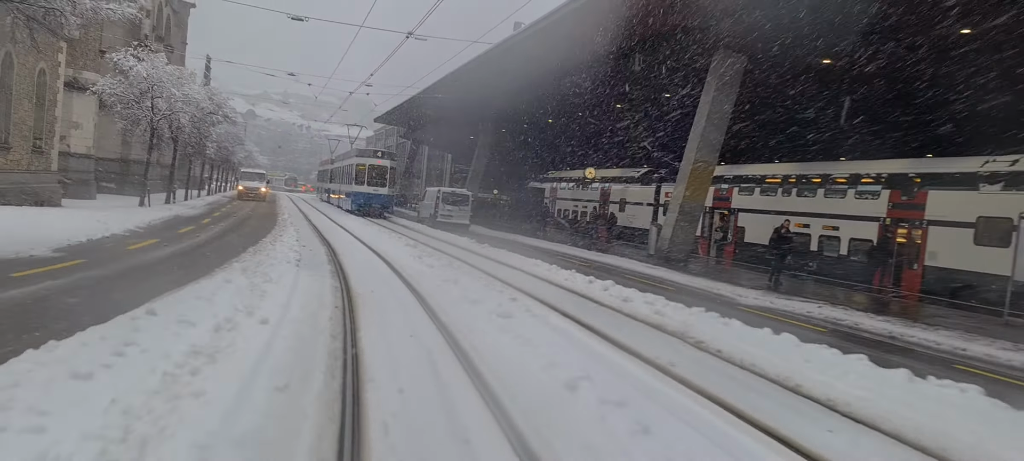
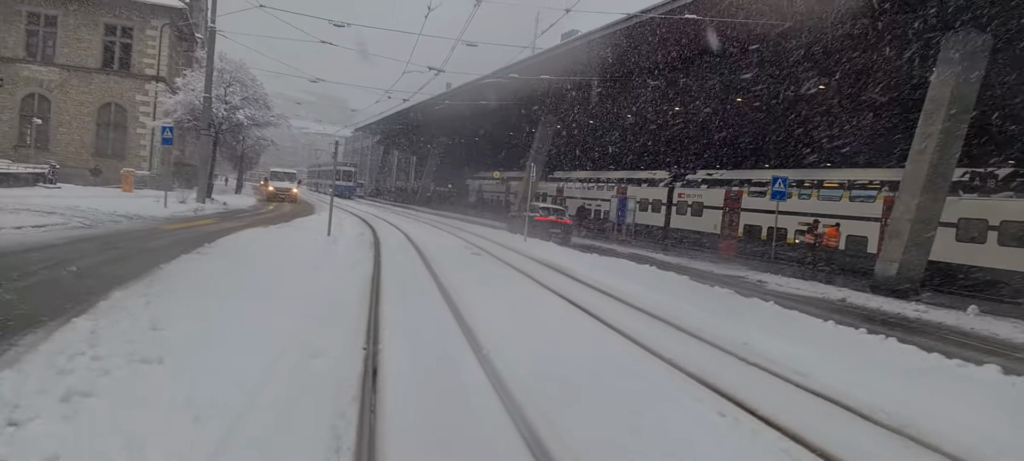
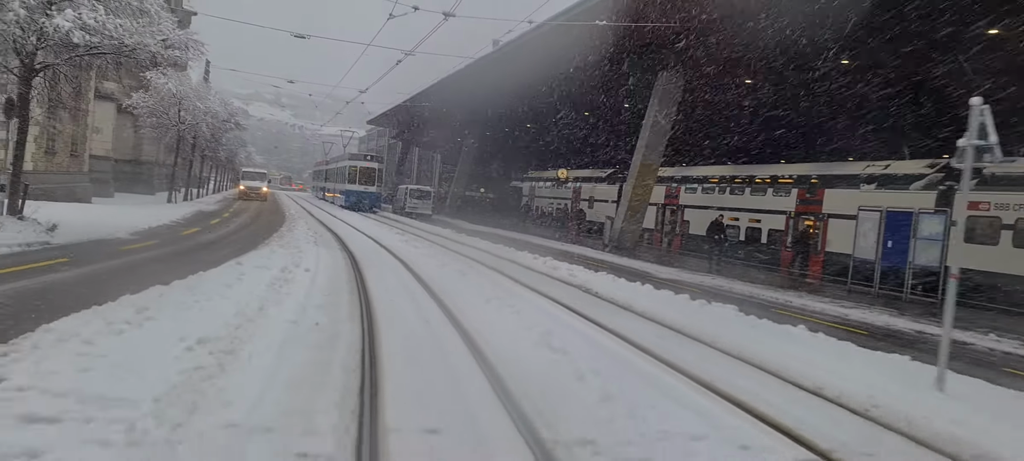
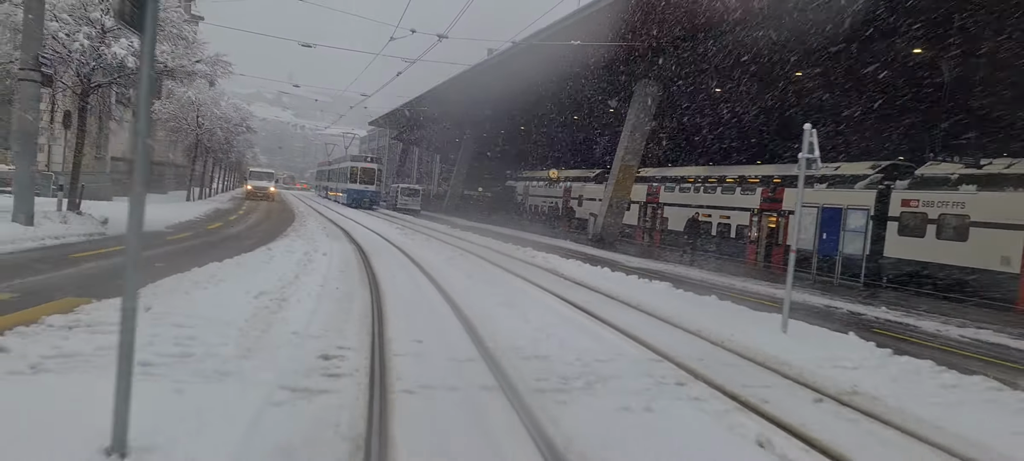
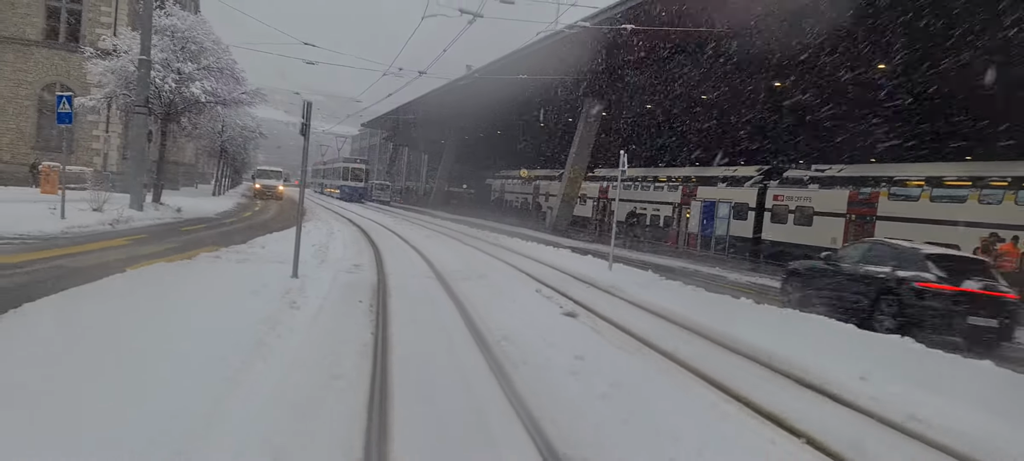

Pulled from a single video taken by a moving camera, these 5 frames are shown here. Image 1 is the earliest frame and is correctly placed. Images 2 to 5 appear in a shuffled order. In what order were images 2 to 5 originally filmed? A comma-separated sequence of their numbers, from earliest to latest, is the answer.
3, 4, 5, 2
